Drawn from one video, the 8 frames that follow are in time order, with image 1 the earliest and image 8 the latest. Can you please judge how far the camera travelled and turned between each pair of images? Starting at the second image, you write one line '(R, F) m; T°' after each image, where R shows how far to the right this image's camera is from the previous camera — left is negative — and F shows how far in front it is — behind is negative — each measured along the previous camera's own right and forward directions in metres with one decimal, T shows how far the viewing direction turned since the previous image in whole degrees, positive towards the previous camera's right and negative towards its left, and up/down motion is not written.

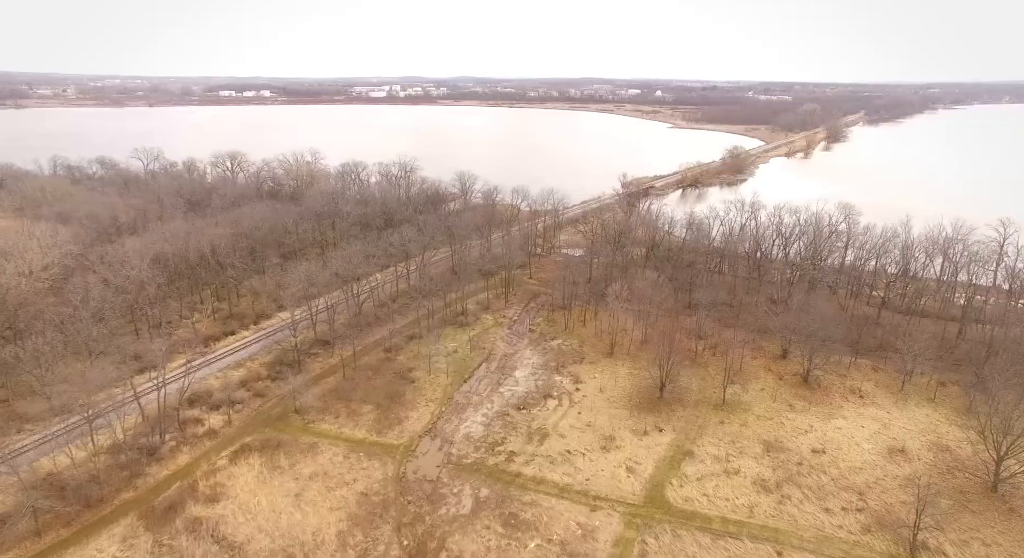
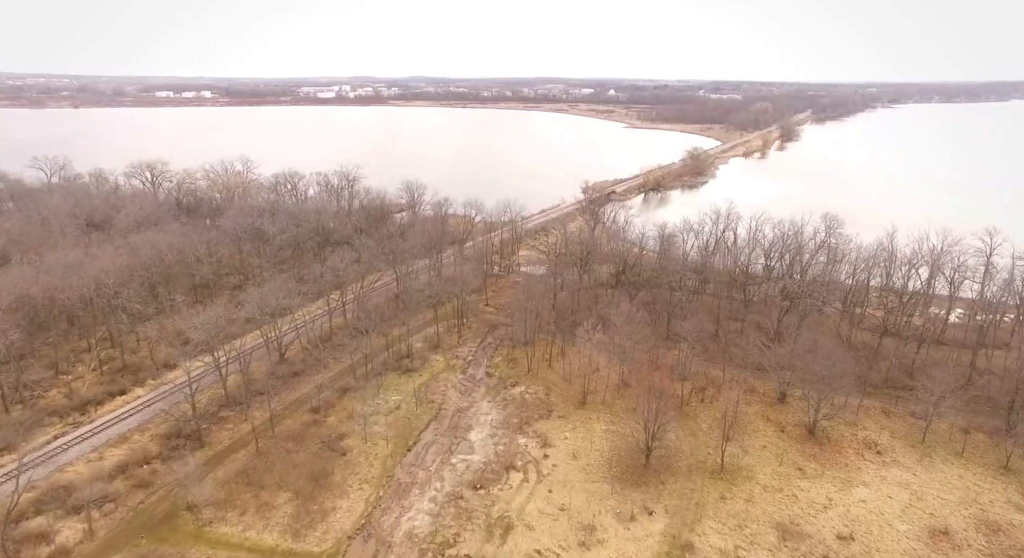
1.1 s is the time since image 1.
(+0.4, +4.1) m; +4°
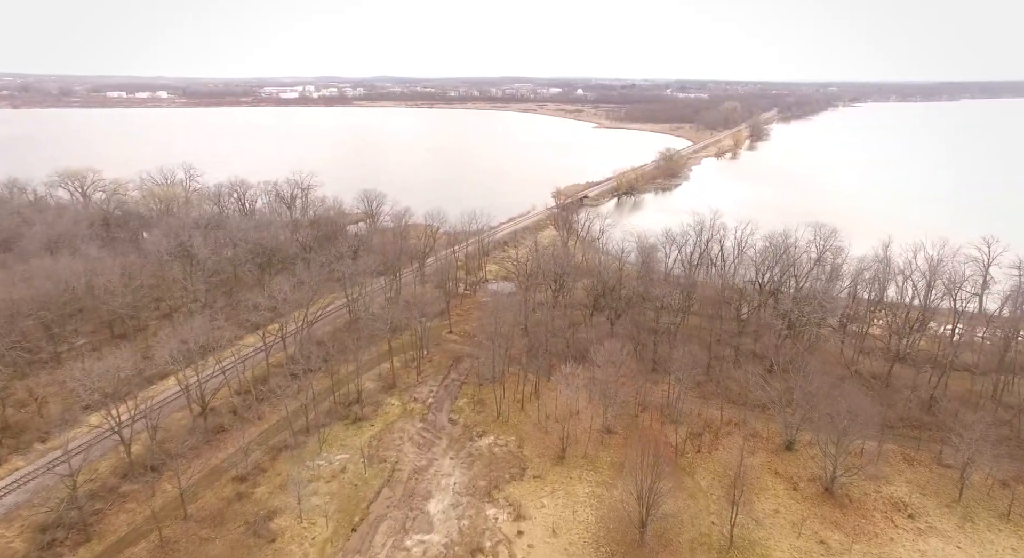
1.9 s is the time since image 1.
(+0.3, +3.2) m; +3°
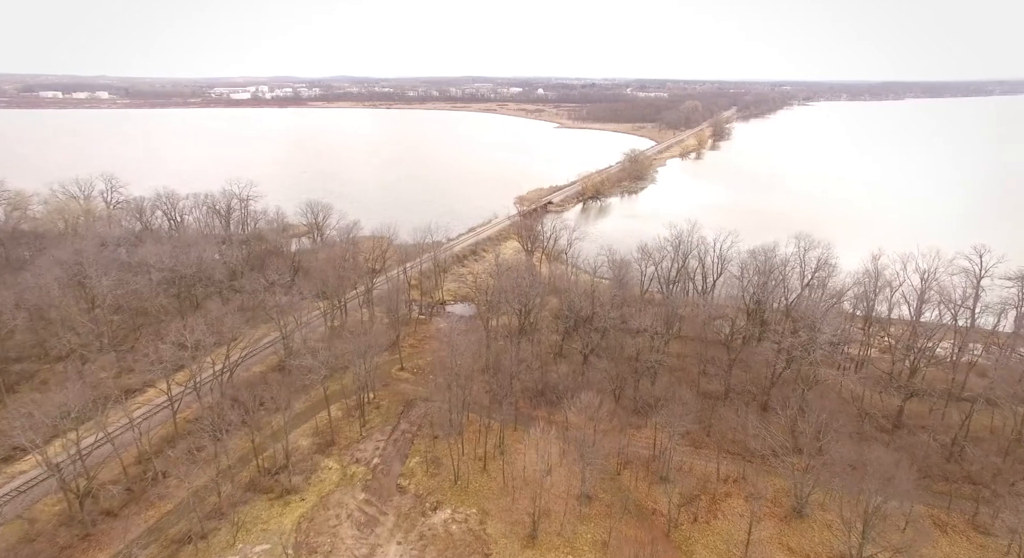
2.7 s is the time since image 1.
(+0.3, +3.2) m; +4°
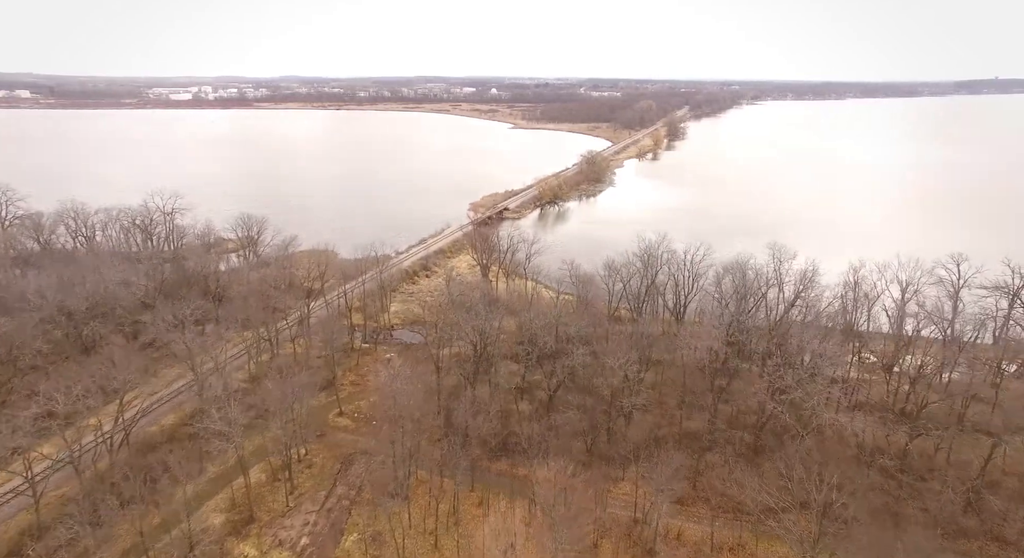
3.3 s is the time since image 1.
(+0.3, +2.8) m; +4°
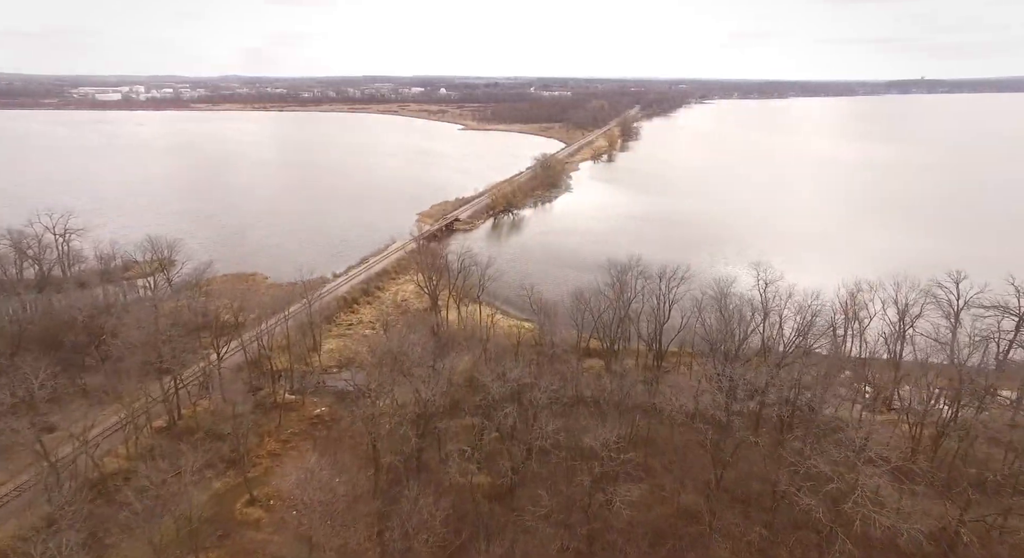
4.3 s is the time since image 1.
(+0.2, +3.7) m; +5°
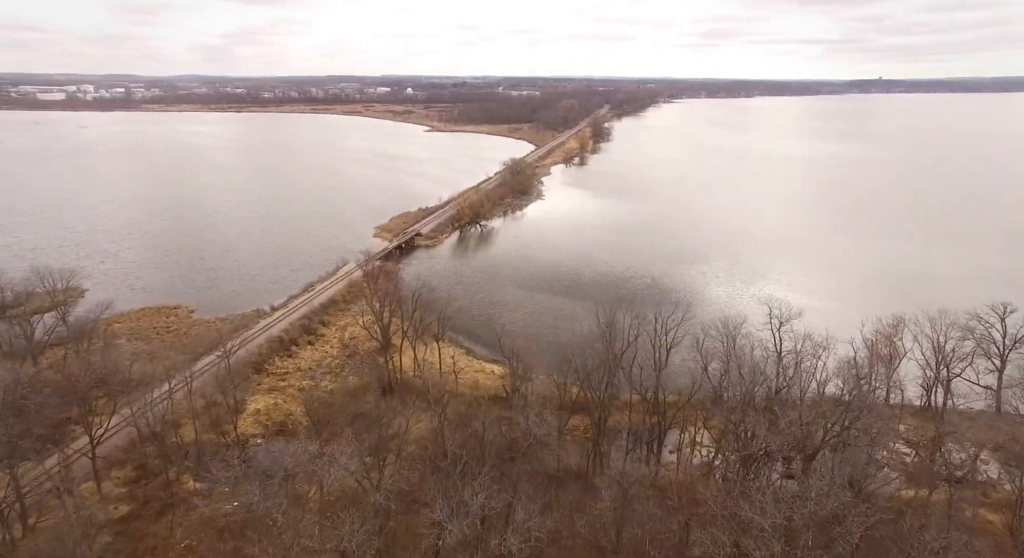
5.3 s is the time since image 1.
(+0.3, +4.3) m; +3°
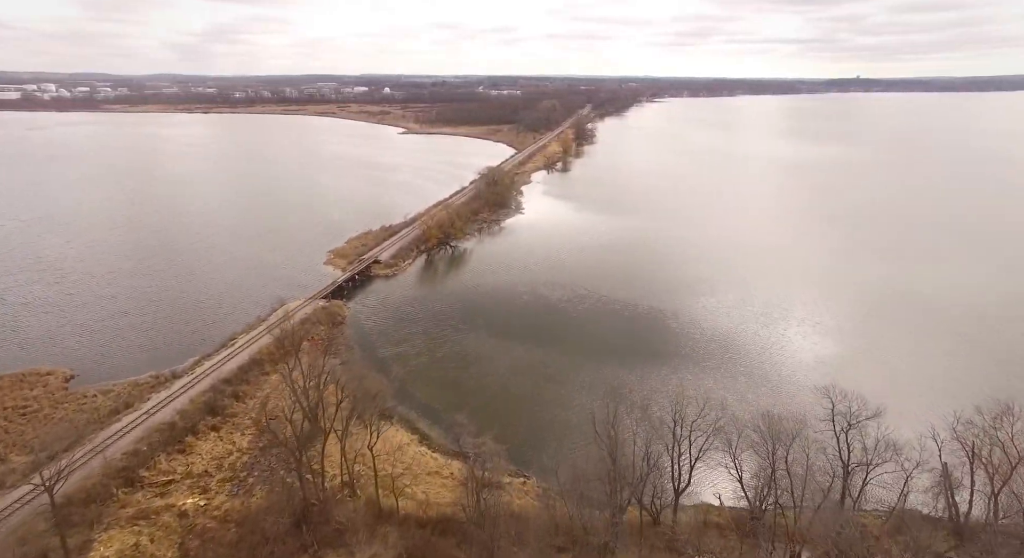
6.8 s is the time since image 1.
(+0.6, +6.0) m; +2°
